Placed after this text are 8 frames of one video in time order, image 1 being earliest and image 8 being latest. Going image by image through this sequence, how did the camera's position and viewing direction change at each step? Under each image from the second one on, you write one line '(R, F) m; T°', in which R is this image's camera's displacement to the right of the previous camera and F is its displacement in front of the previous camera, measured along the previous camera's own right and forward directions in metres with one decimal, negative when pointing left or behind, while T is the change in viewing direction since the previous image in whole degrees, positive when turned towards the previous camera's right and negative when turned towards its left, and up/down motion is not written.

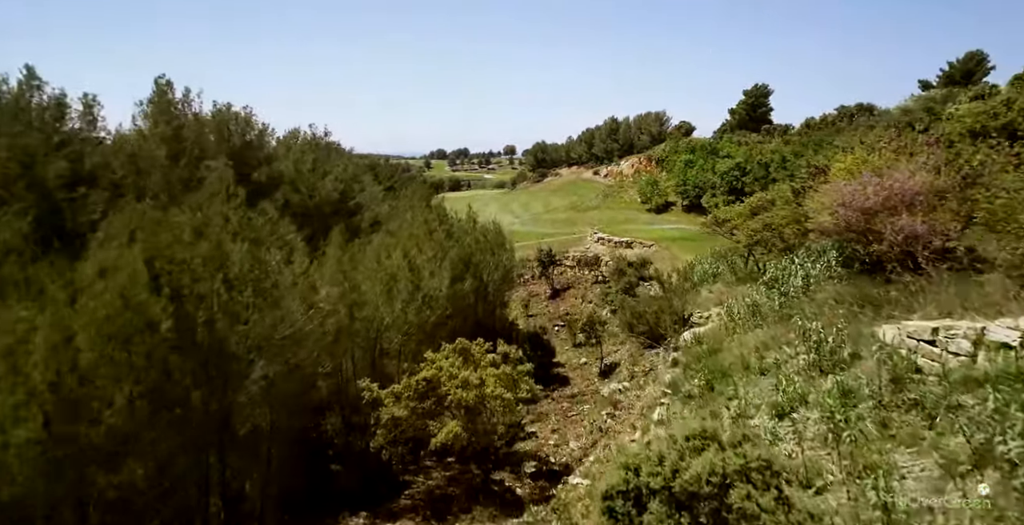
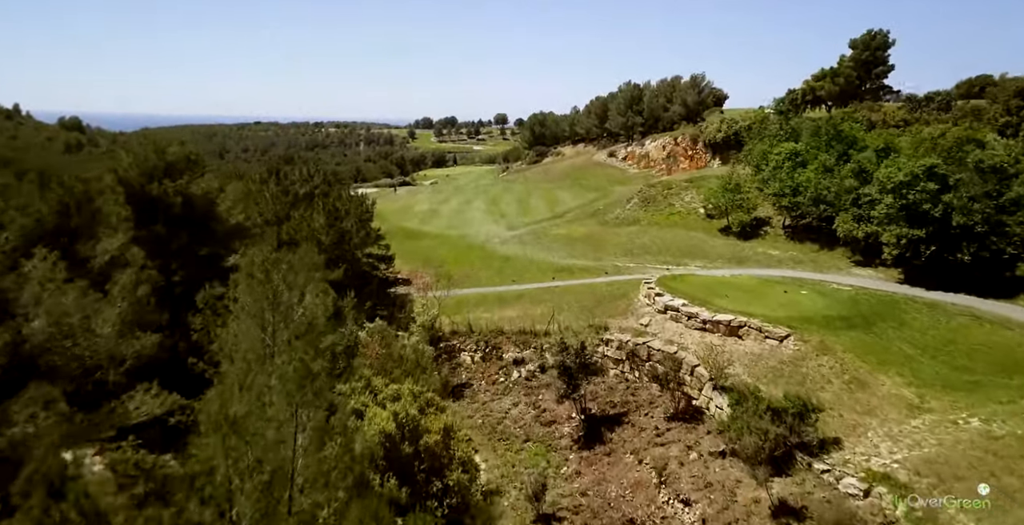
(-0.1, +18.9) m; +1°
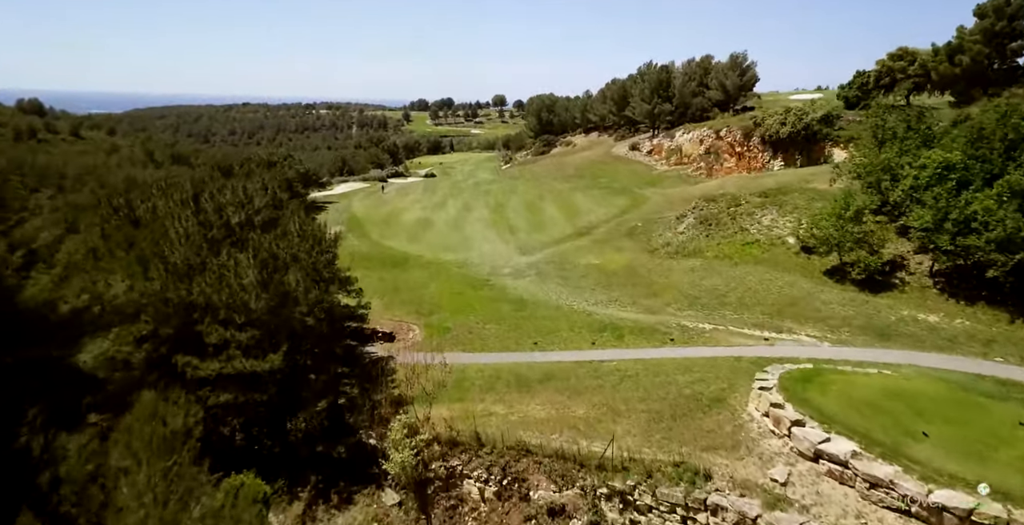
(-1.1, +9.4) m; 0°
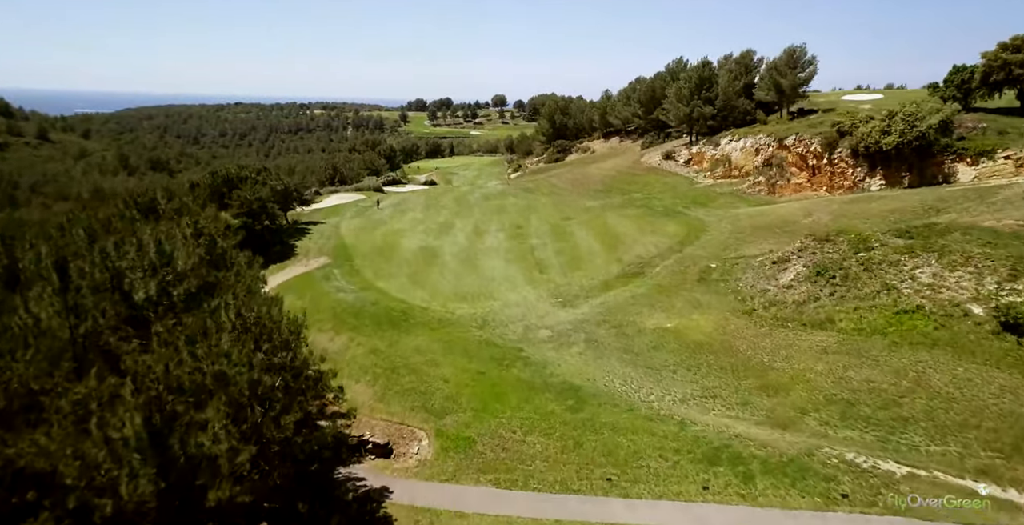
(-1.8, +8.2) m; 0°
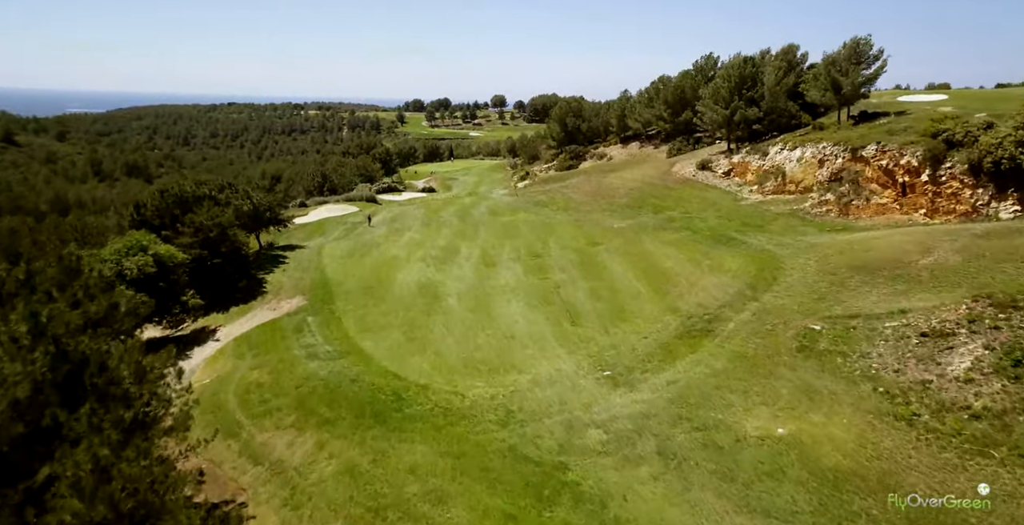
(-1.2, +7.0) m; 0°
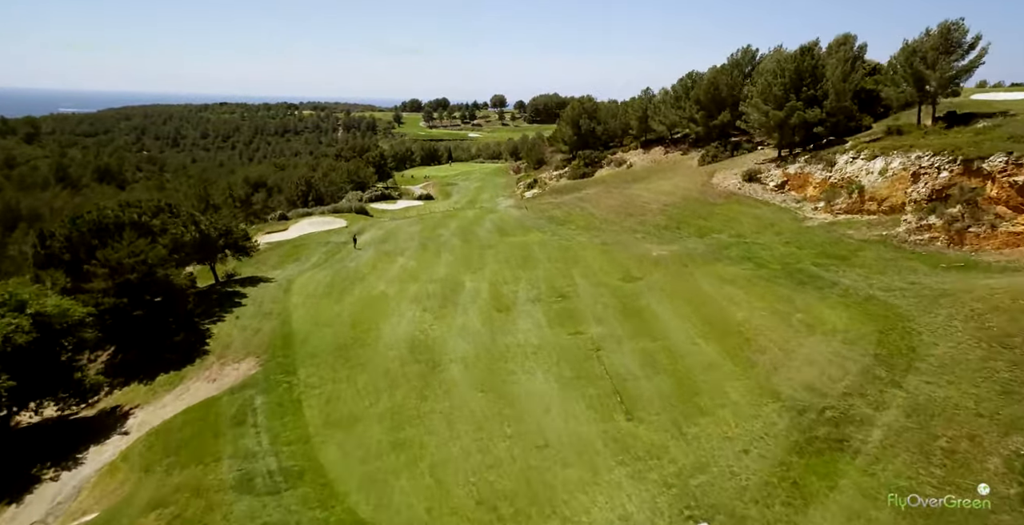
(-1.0, +7.3) m; 0°
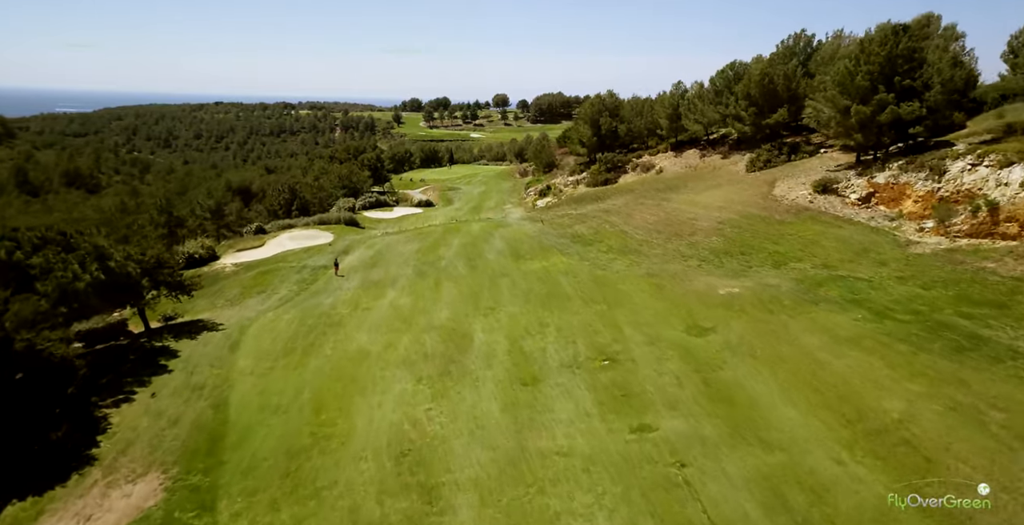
(-1.0, +7.5) m; 0°
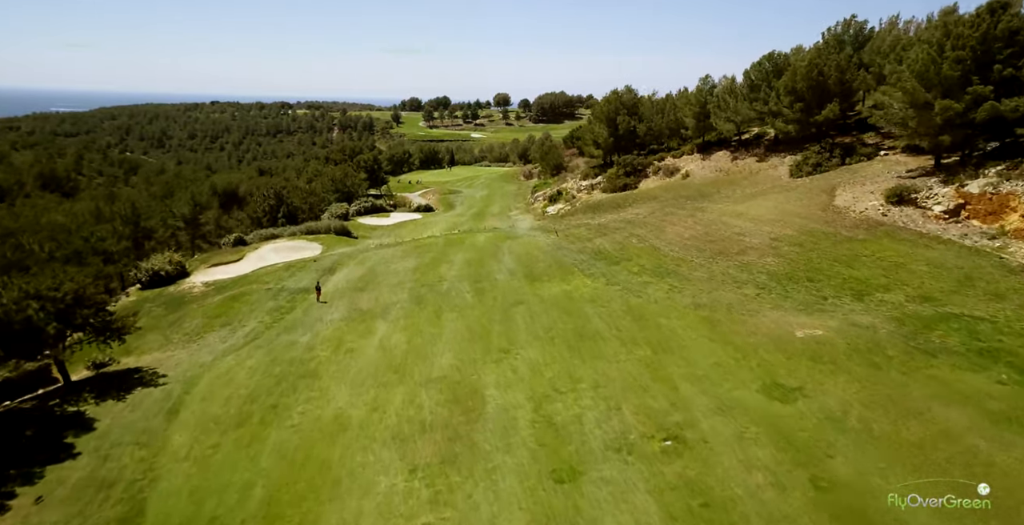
(-0.7, +5.1) m; 0°
